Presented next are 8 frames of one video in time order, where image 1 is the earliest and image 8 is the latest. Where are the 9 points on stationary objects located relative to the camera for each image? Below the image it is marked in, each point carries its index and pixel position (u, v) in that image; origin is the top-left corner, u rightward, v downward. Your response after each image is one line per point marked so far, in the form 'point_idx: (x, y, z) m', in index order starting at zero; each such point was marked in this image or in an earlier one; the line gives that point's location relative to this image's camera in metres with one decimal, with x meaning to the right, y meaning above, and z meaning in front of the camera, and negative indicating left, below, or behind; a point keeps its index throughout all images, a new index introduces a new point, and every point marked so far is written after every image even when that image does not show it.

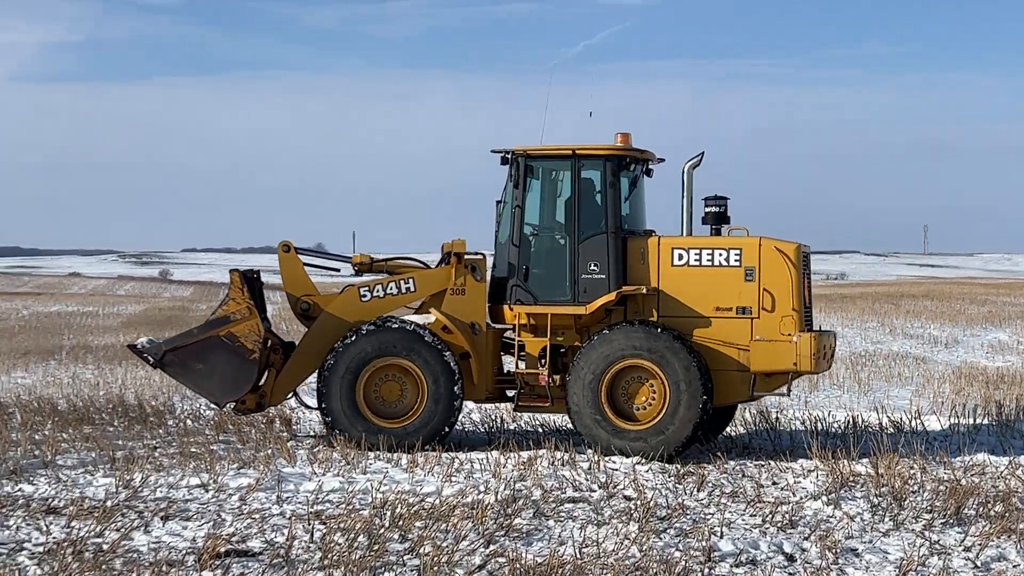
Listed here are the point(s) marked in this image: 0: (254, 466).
0: (-1.4, -1.0, +6.8) m
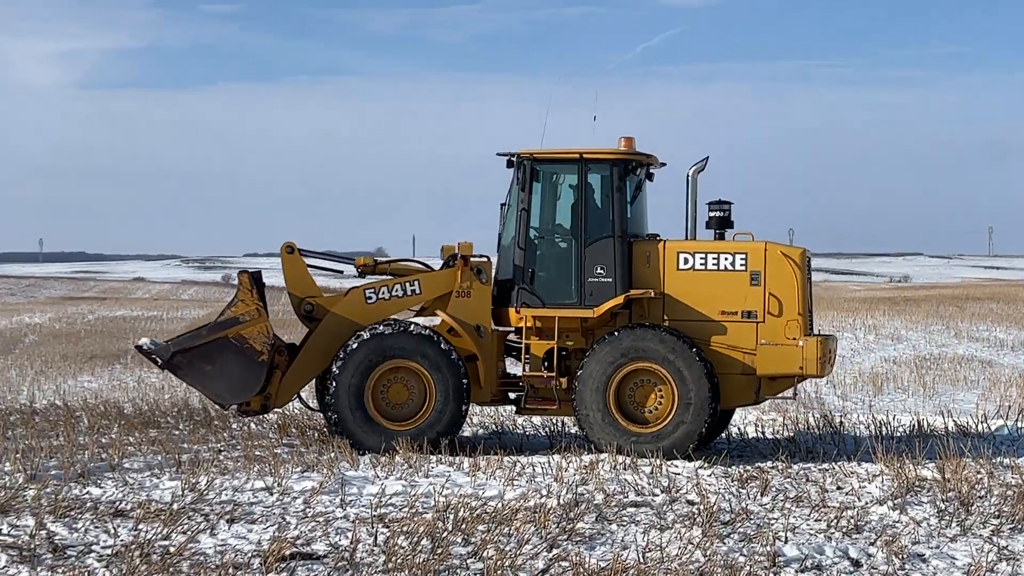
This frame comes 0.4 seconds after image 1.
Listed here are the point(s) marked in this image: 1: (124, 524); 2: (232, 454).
0: (-1.1, -1.0, +6.8) m
1: (-1.9, -1.2, +6.0) m
2: (-1.6, -1.0, +7.2) m
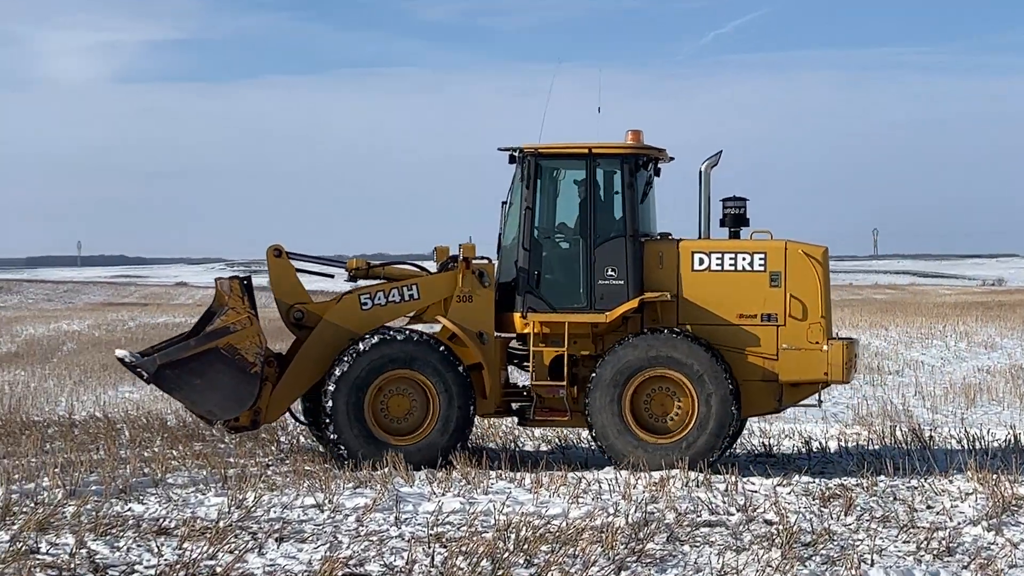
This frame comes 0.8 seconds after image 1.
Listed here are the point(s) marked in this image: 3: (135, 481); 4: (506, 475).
0: (-0.8, -1.0, +6.5) m
1: (-1.6, -1.2, +5.7) m
2: (-1.3, -1.0, +6.8) m
3: (-2.0, -1.0, +6.4) m
4: (0.0, -1.0, +6.7) m
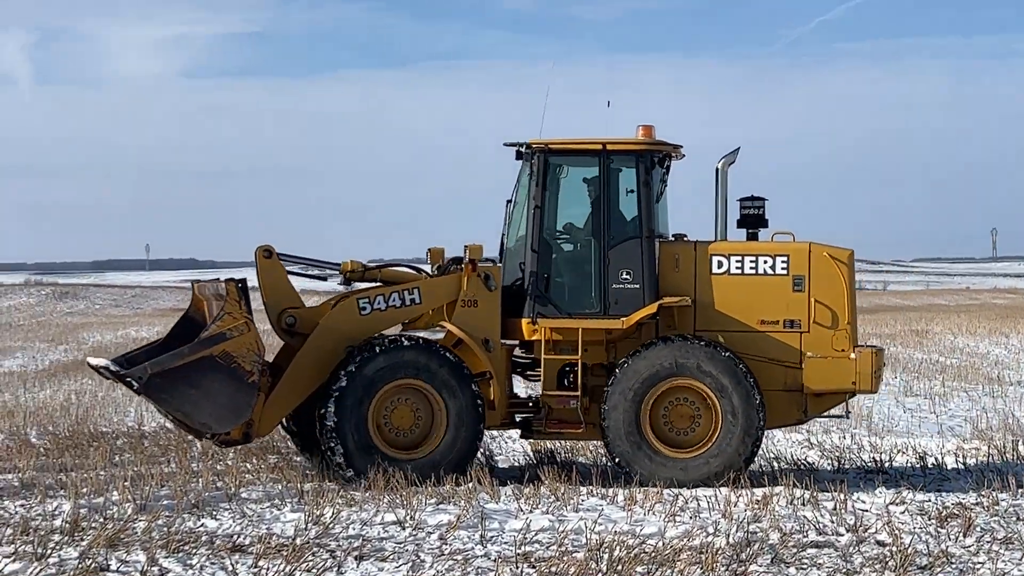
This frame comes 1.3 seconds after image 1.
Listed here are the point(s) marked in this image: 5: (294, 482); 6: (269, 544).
0: (-0.3, -1.1, +6.1) m
1: (-1.2, -1.2, +5.4) m
2: (-0.8, -1.0, +6.5) m
3: (-1.5, -1.0, +6.1) m
4: (+0.4, -1.0, +6.3) m
5: (-1.2, -1.0, +6.4) m
6: (-1.1, -1.2, +5.6) m
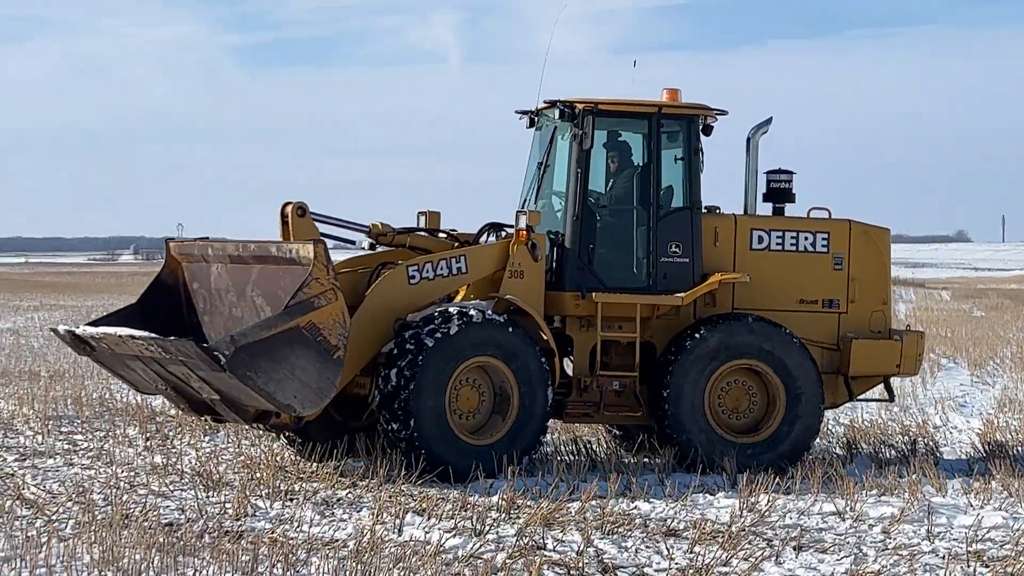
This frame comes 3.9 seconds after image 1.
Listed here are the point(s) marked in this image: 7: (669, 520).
0: (+1.8, -1.0, +5.9) m
1: (+0.8, -1.1, +5.3) m
2: (+1.3, -0.9, +6.3) m
3: (+0.5, -0.9, +6.0) m
4: (+2.5, -1.0, +5.9) m
5: (+1.0, -0.9, +6.2) m
6: (+0.9, -1.1, +5.4) m
7: (+0.7, -1.1, +5.5) m
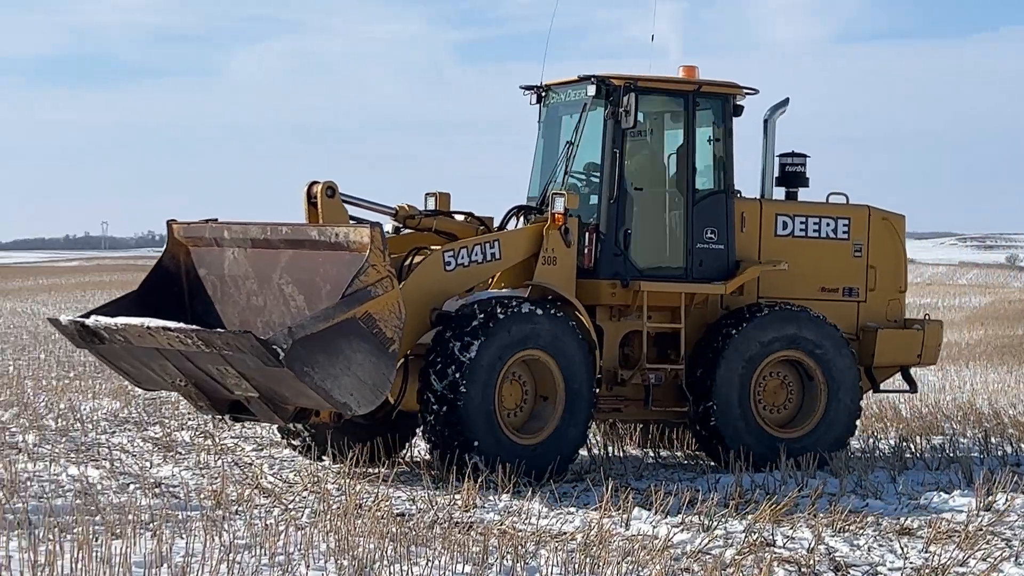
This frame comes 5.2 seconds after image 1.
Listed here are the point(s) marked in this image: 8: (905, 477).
0: (+2.8, -1.0, +5.7) m
1: (+1.8, -1.1, +5.2) m
2: (+2.4, -0.9, +6.2) m
3: (+1.6, -0.9, +5.9) m
4: (+3.6, -0.9, +5.7) m
5: (+2.0, -0.9, +6.1) m
6: (+1.9, -1.0, +5.3) m
7: (+1.7, -1.0, +5.4) m
8: (+1.8, -0.9, +6.0) m
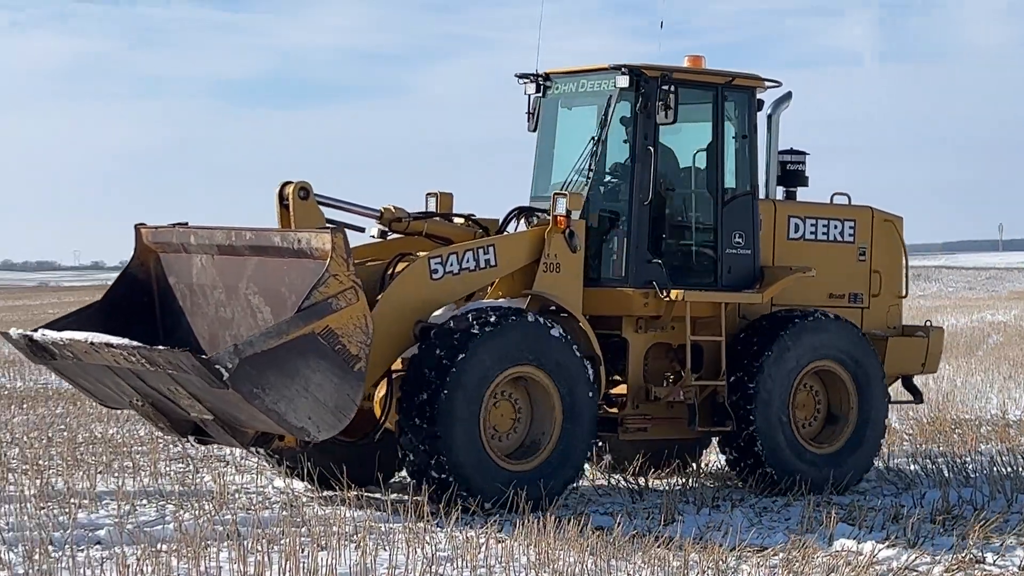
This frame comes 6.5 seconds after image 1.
0: (+3.7, -1.0, +5.4) m
1: (+2.6, -1.1, +5.0) m
2: (+3.3, -1.0, +5.9) m
3: (+2.5, -1.0, +5.8) m
4: (+4.5, -1.0, +5.4) m
5: (+3.0, -0.9, +5.9) m
6: (+2.8, -1.1, +5.1) m
7: (+2.6, -1.1, +5.3) m
8: (+2.7, -1.0, +5.9) m
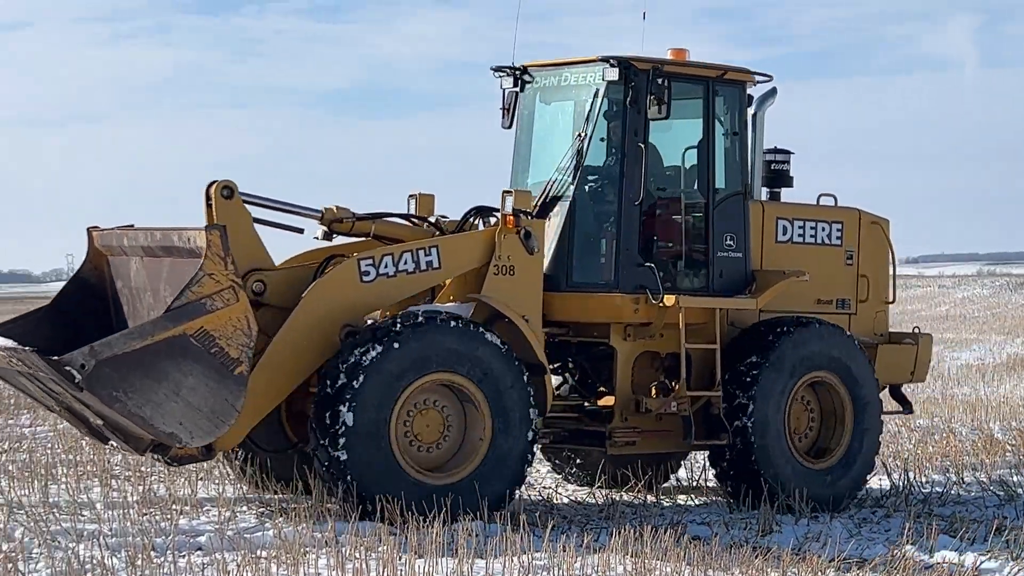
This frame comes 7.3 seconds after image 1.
0: (+4.1, -1.0, +5.3) m
1: (+3.0, -1.2, +4.9) m
2: (+3.8, -1.0, +5.8) m
3: (+3.0, -1.0, +5.7) m
4: (+4.9, -1.0, +5.2) m
5: (+3.4, -1.0, +5.8) m
6: (+3.2, -1.1, +5.0) m
7: (+3.0, -1.1, +5.2) m
8: (+3.1, -1.0, +5.7) m
